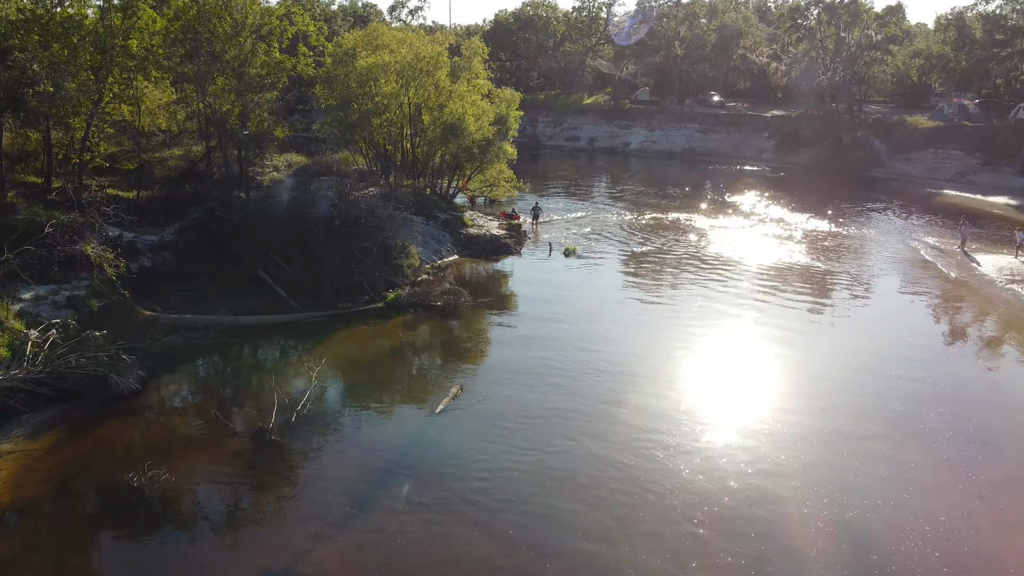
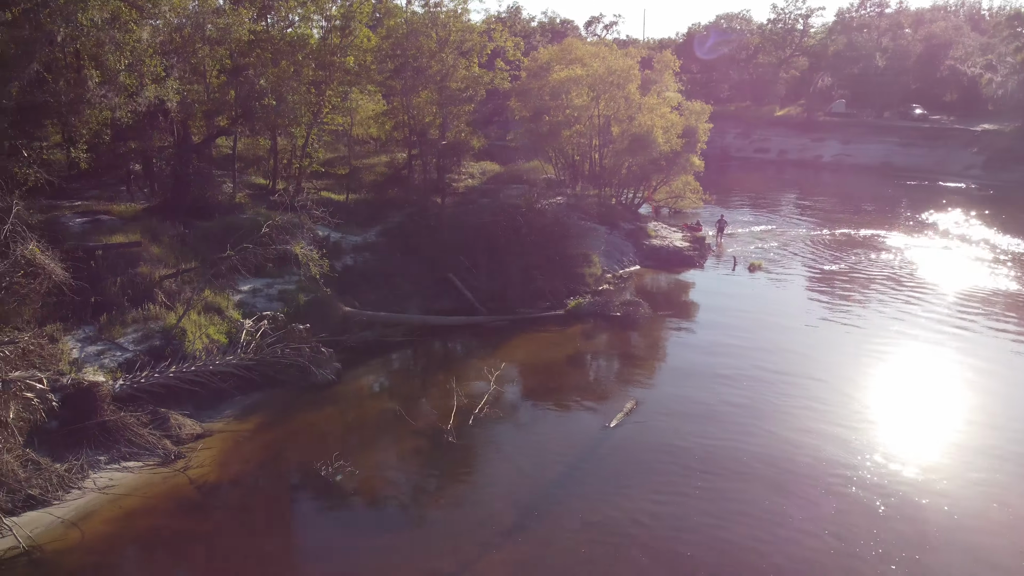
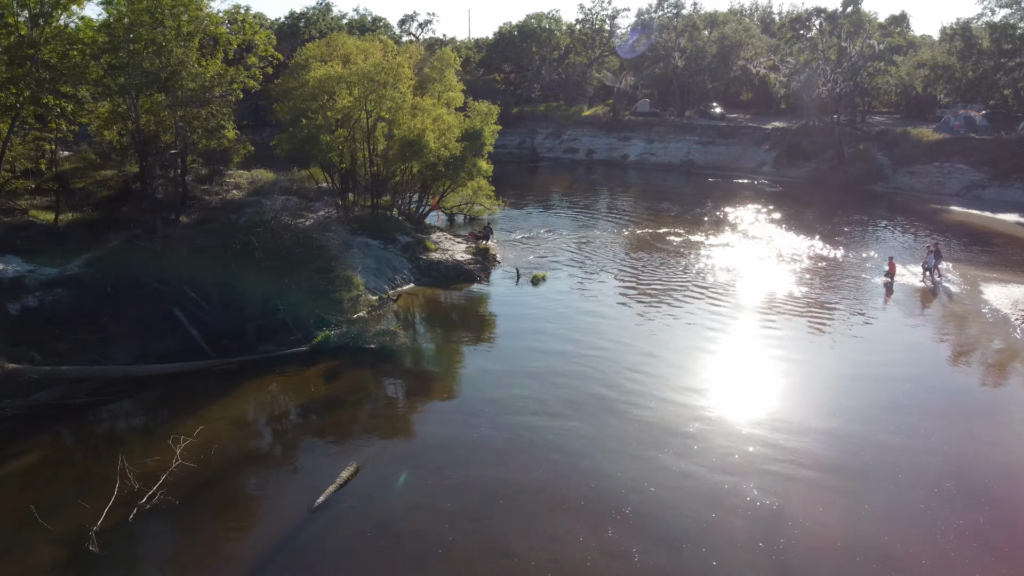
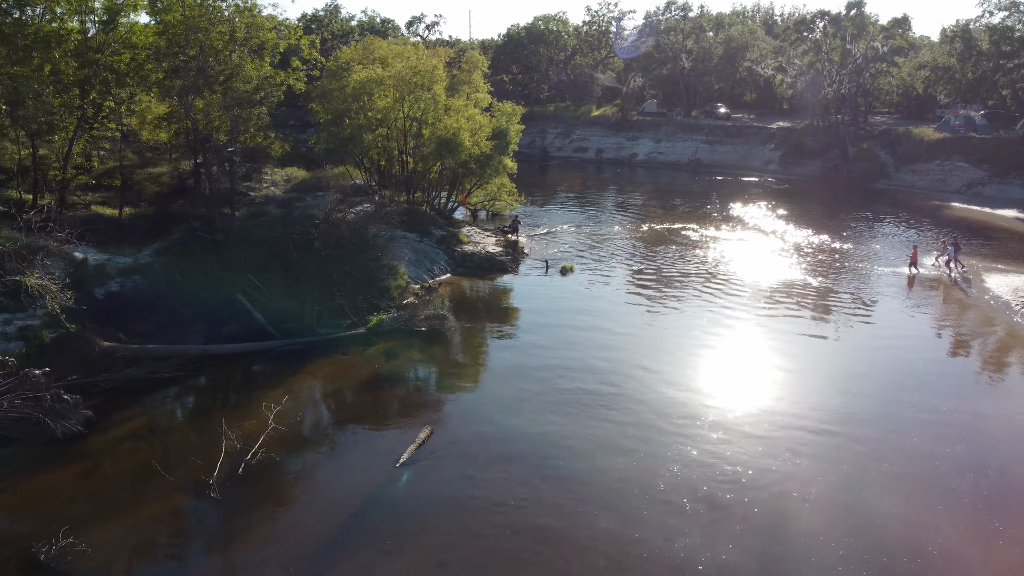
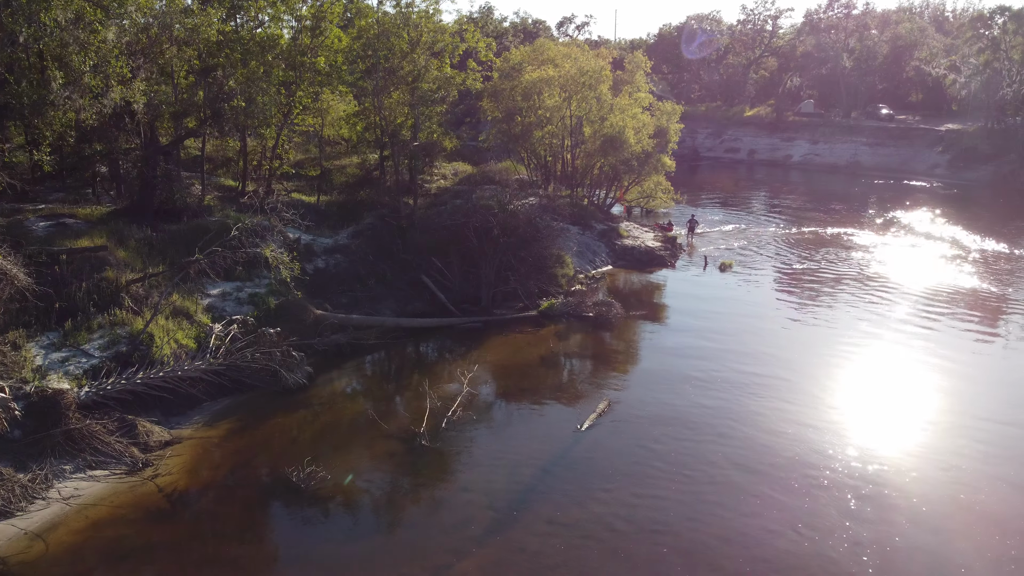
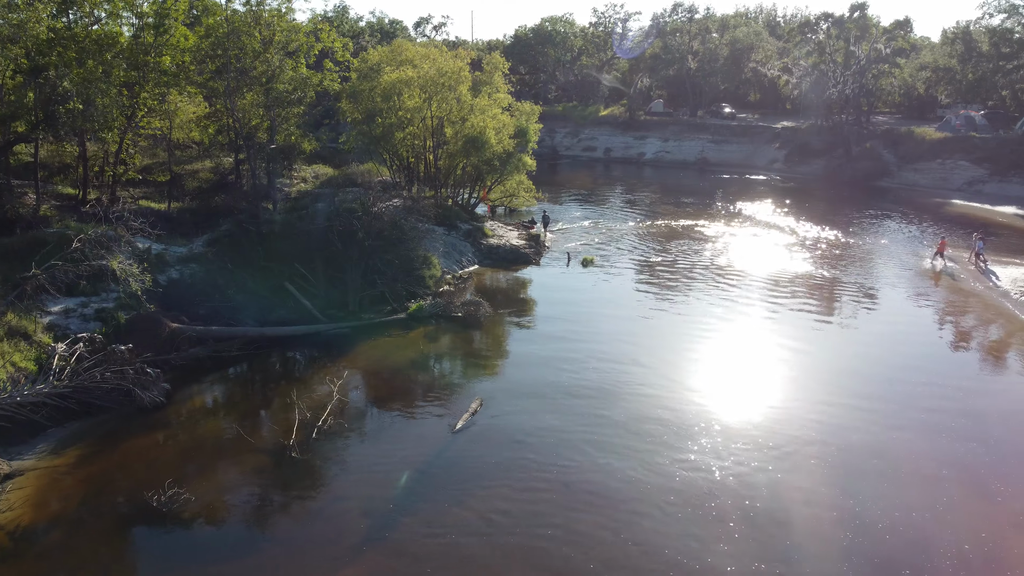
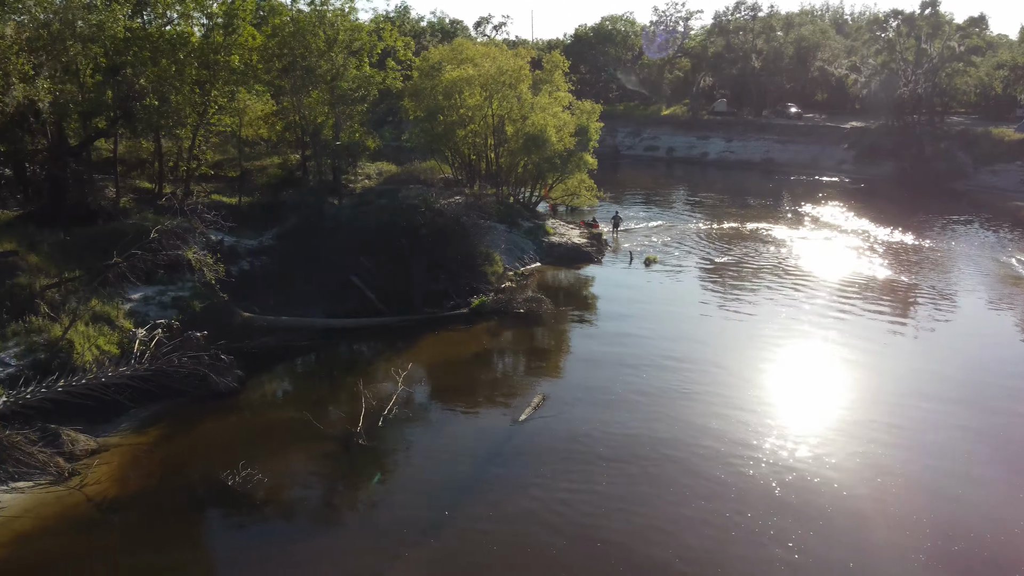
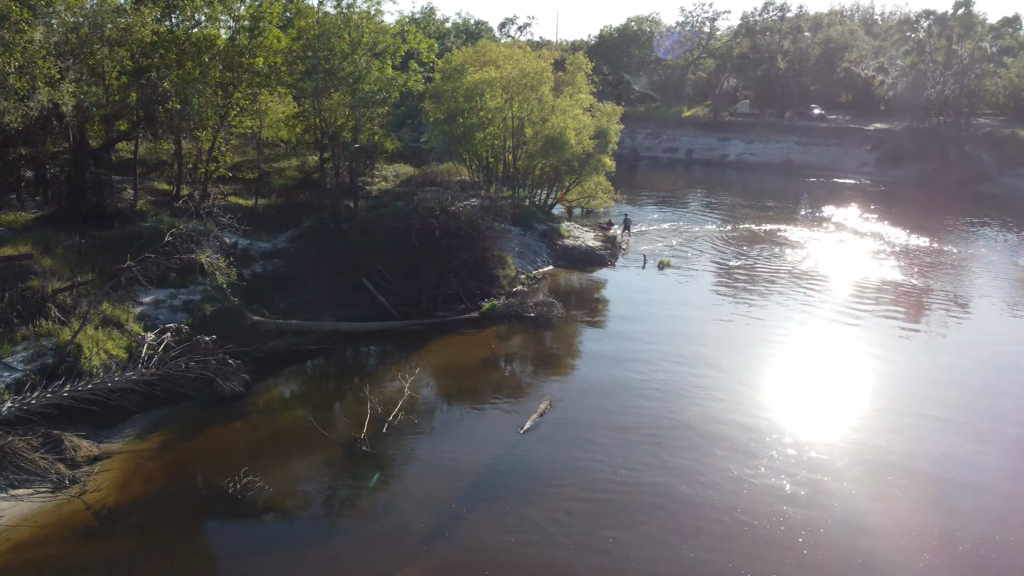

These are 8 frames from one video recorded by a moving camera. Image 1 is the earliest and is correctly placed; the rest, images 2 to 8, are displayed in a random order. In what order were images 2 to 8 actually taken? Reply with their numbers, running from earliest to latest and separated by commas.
7, 2, 5, 8, 6, 4, 3
